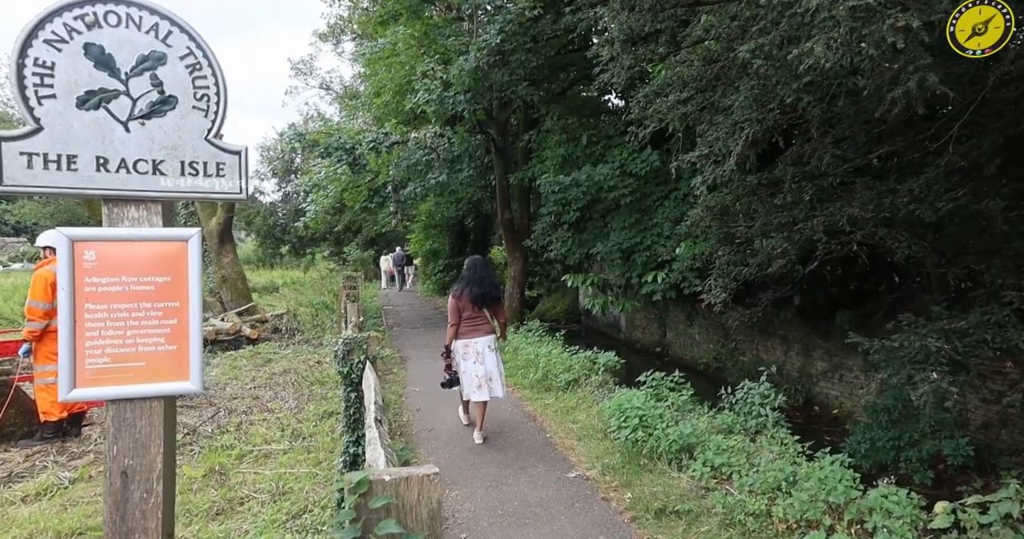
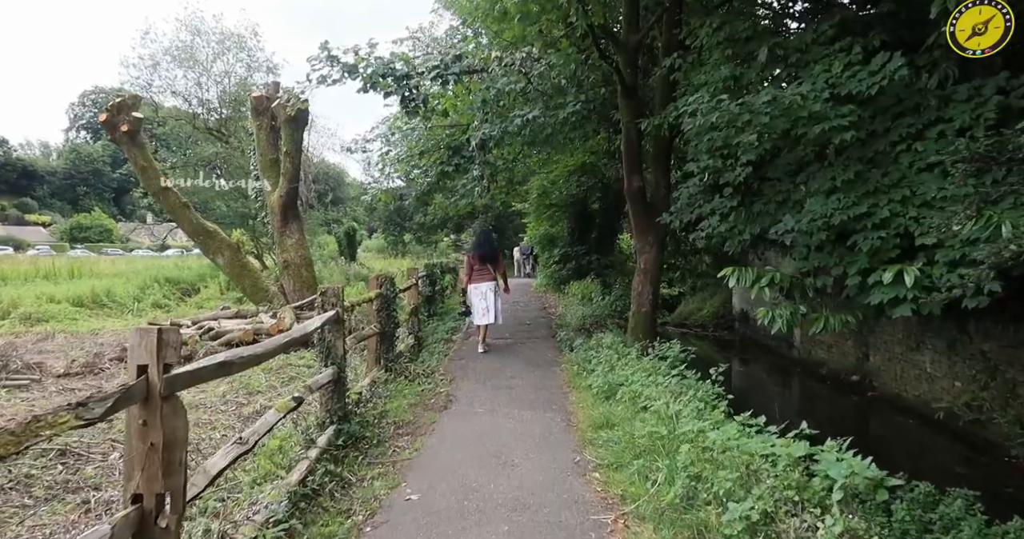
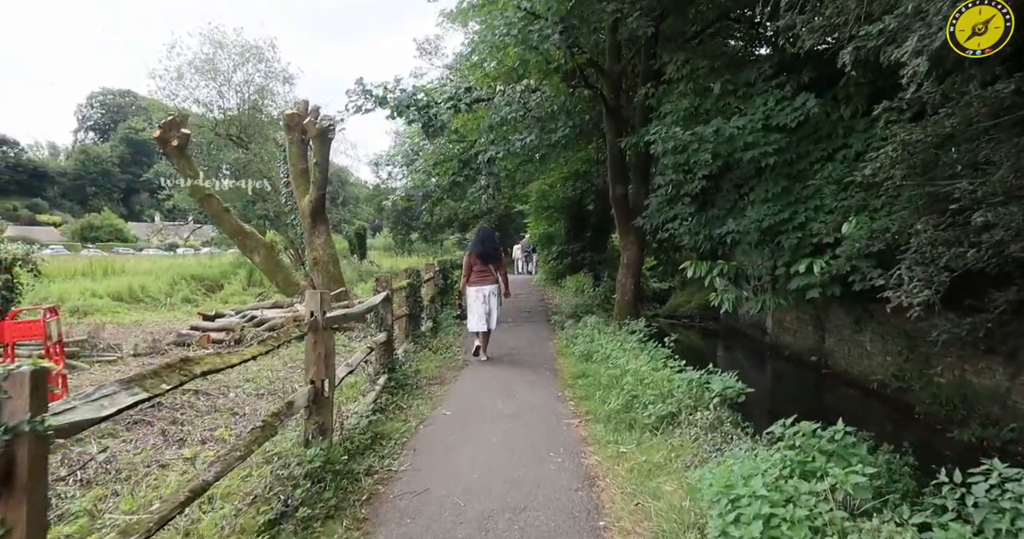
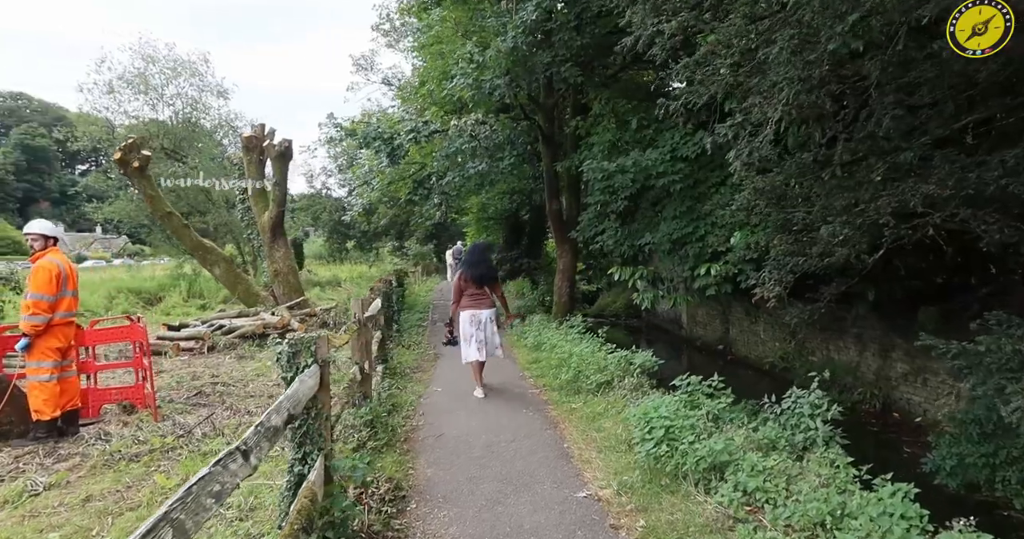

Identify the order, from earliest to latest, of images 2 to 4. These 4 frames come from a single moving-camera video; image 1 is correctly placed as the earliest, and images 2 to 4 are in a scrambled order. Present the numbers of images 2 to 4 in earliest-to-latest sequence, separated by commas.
4, 3, 2
